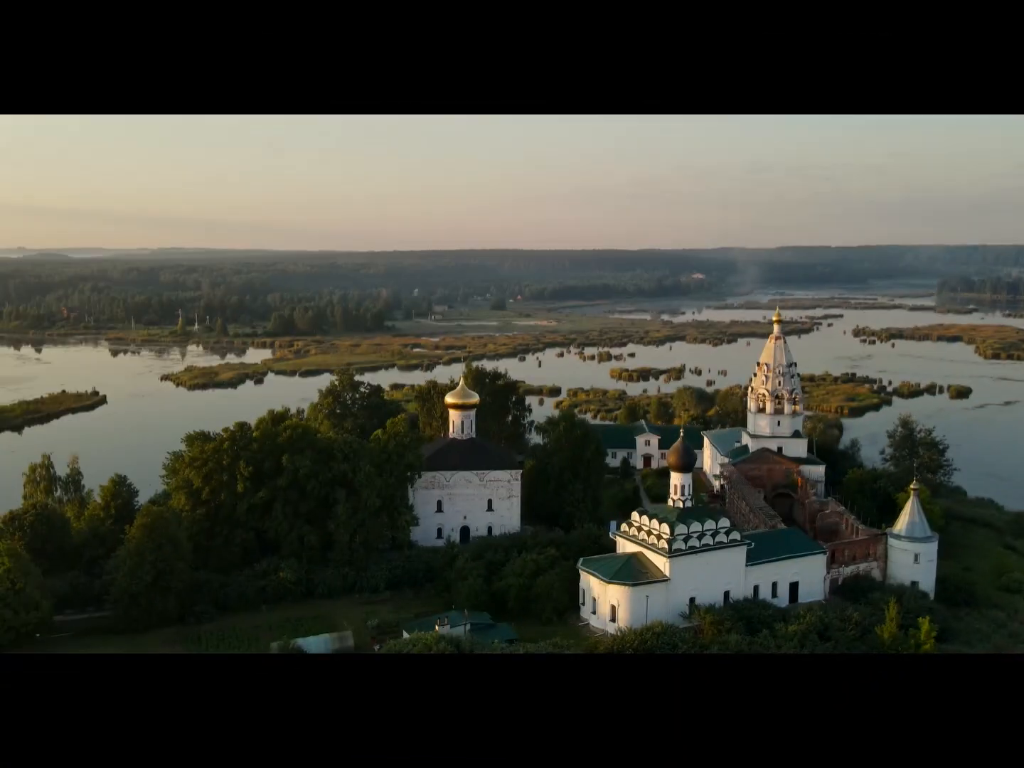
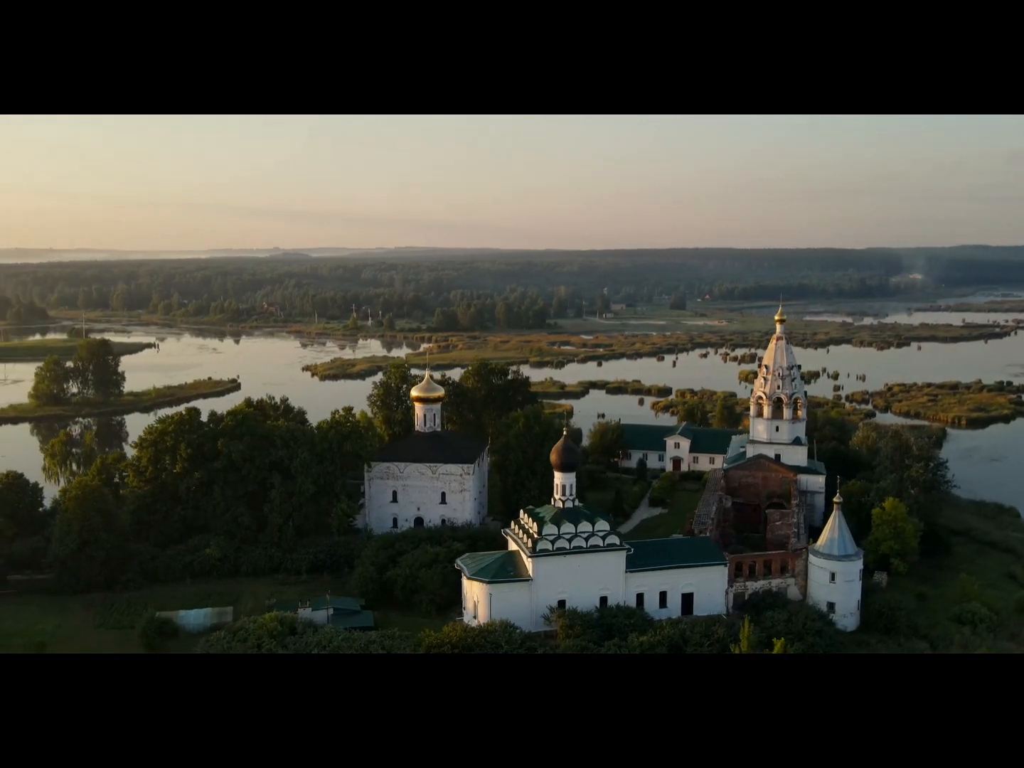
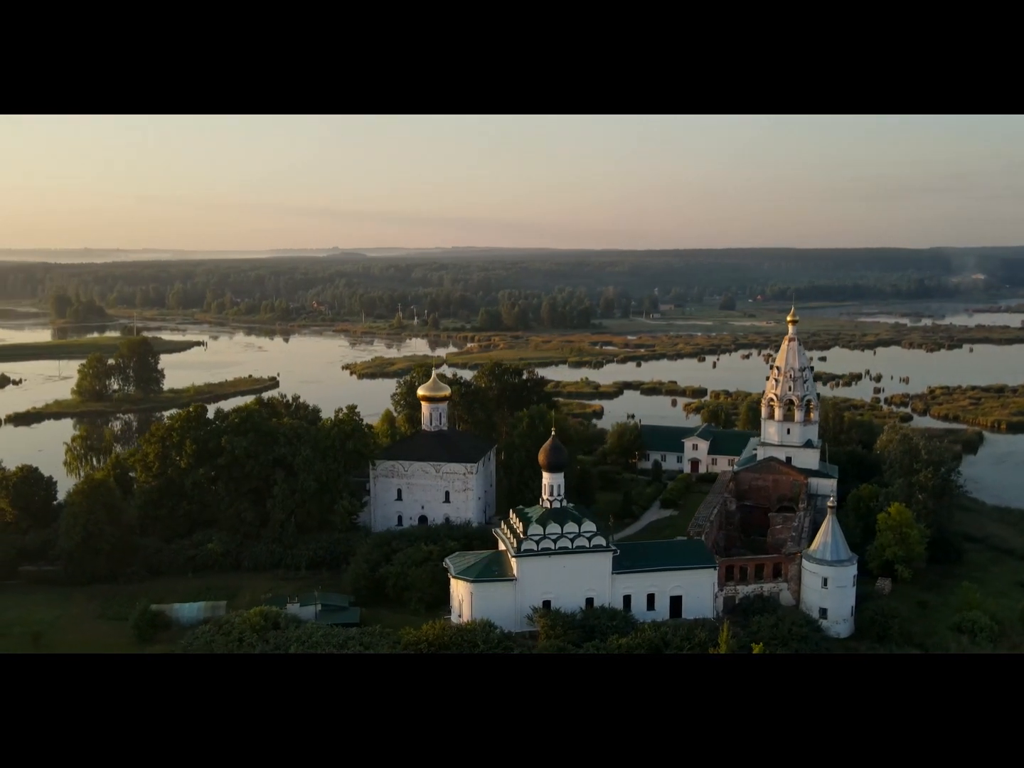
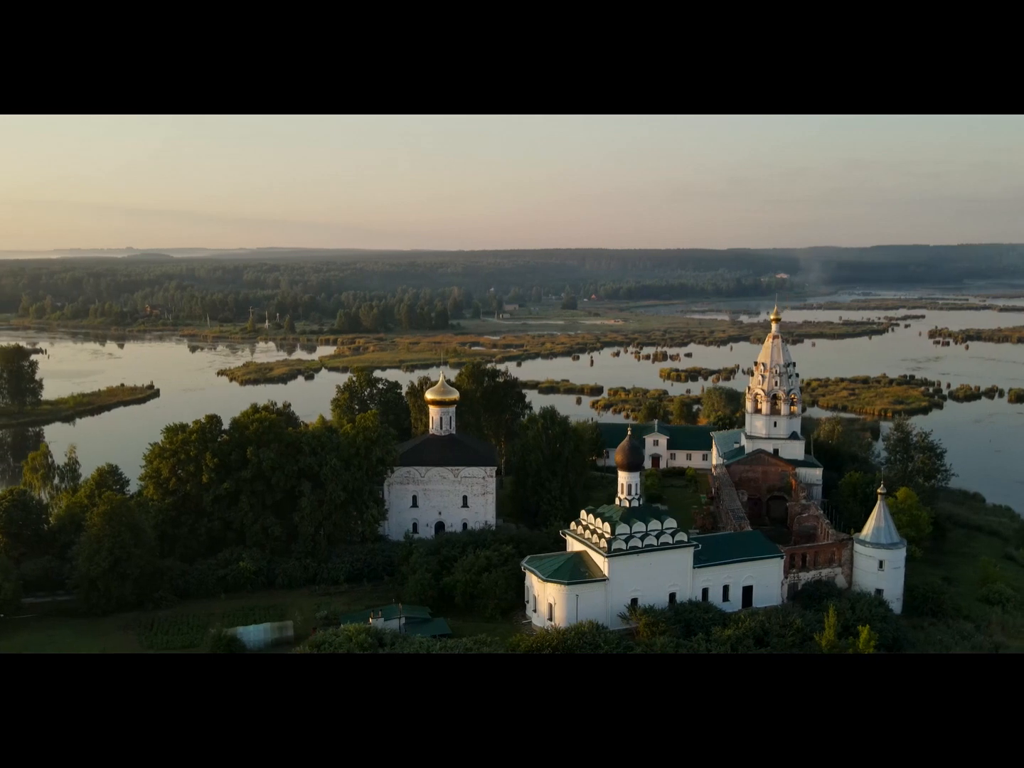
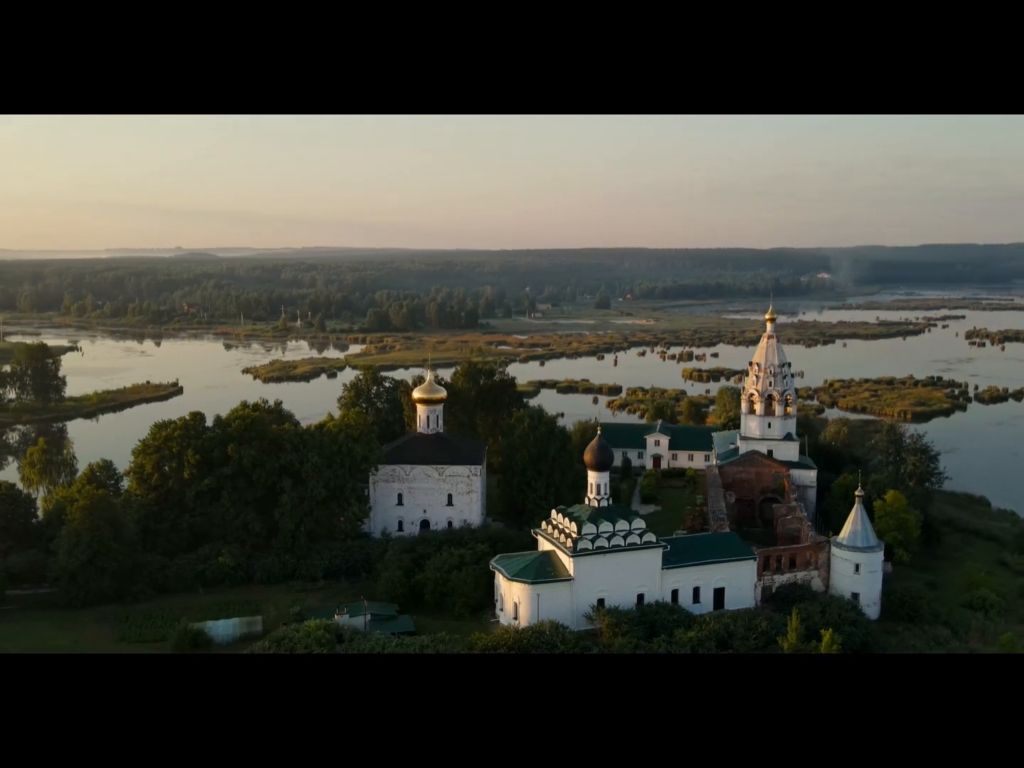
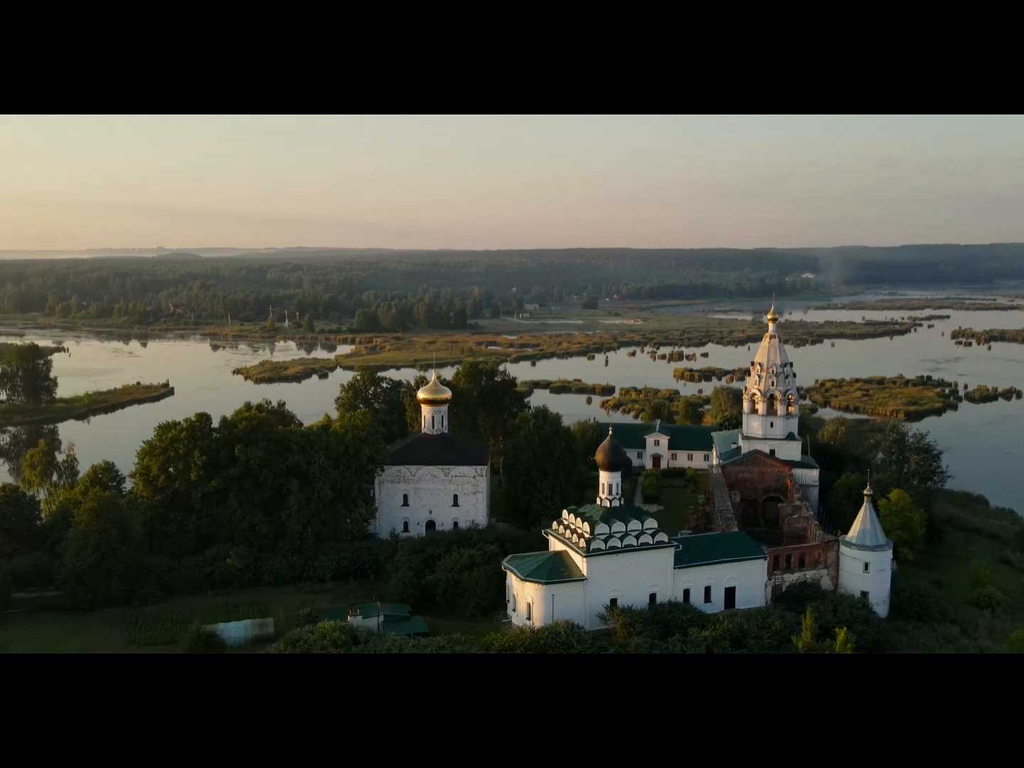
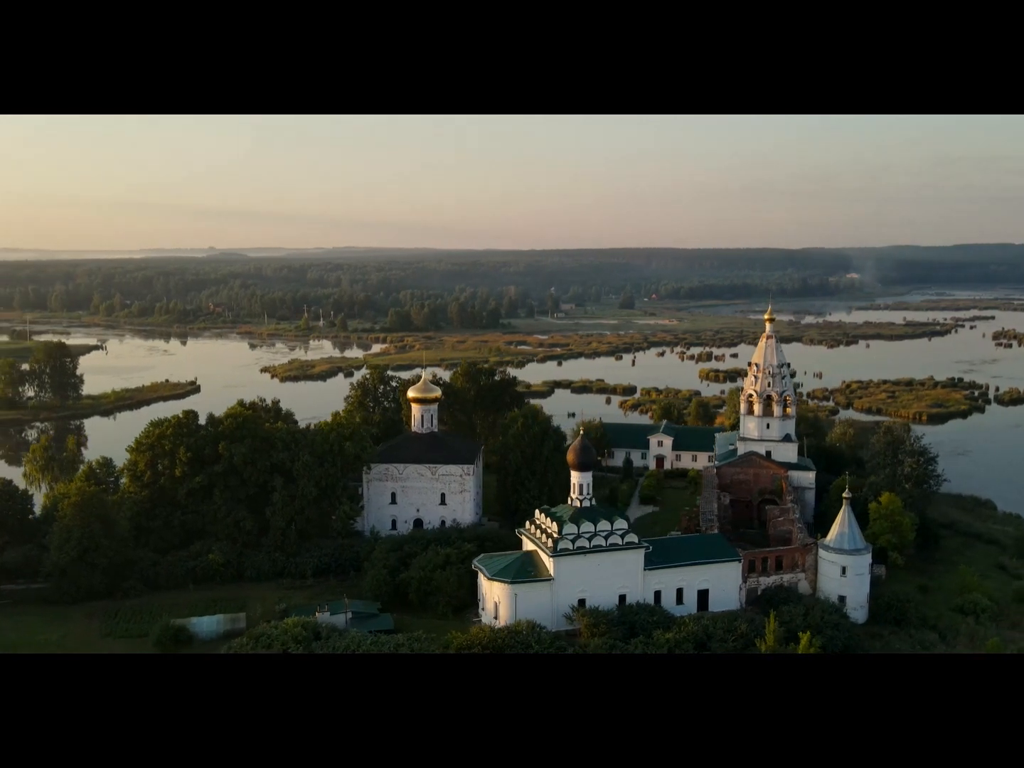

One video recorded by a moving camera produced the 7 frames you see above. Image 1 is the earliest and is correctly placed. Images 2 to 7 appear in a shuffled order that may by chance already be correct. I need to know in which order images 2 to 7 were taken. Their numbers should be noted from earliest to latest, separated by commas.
4, 6, 5, 7, 2, 3
